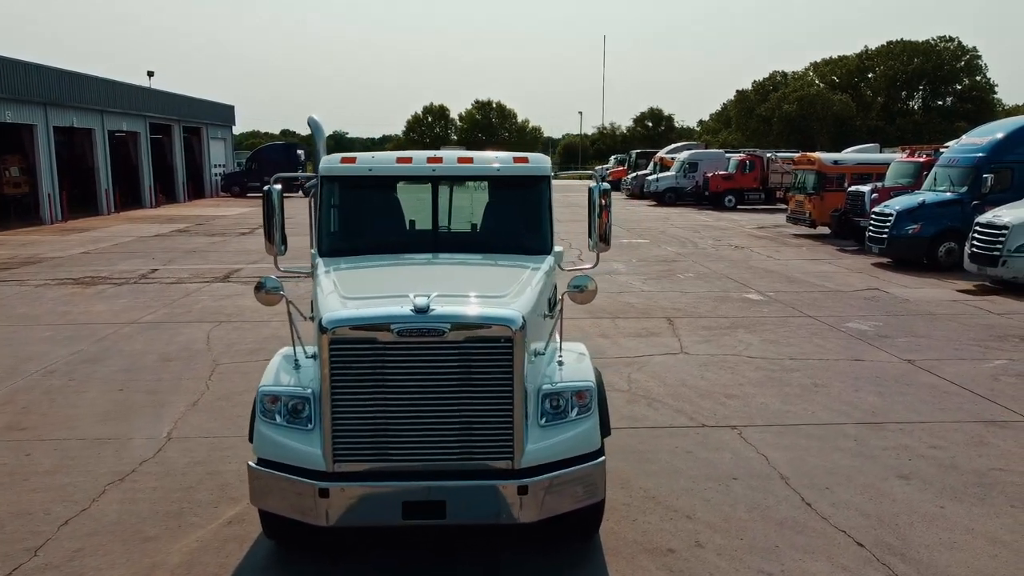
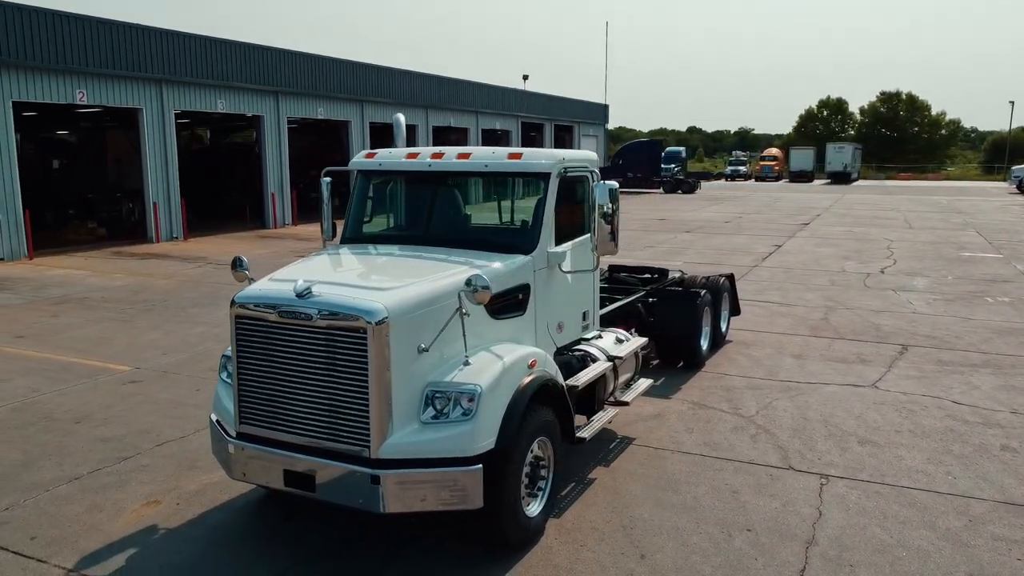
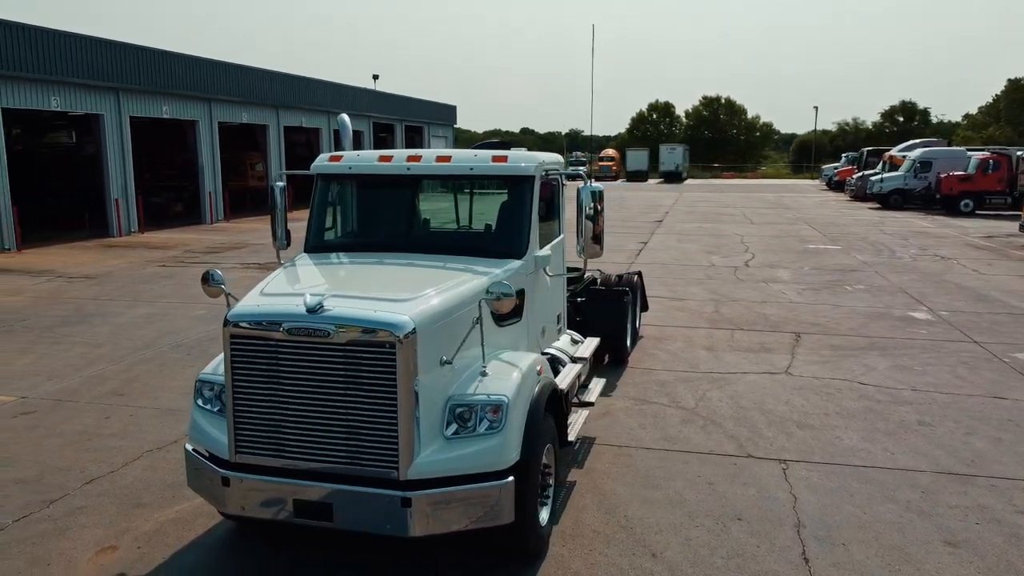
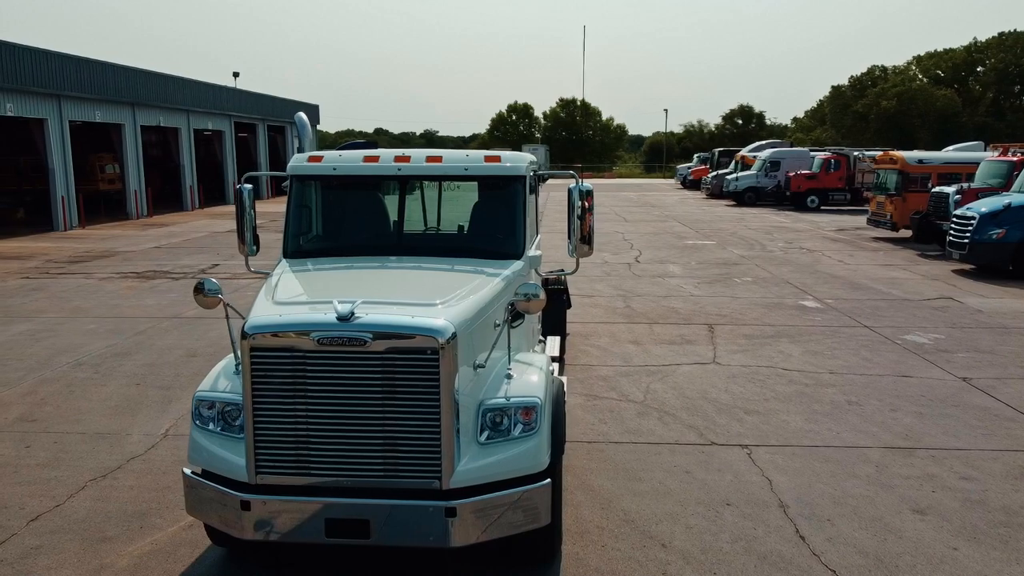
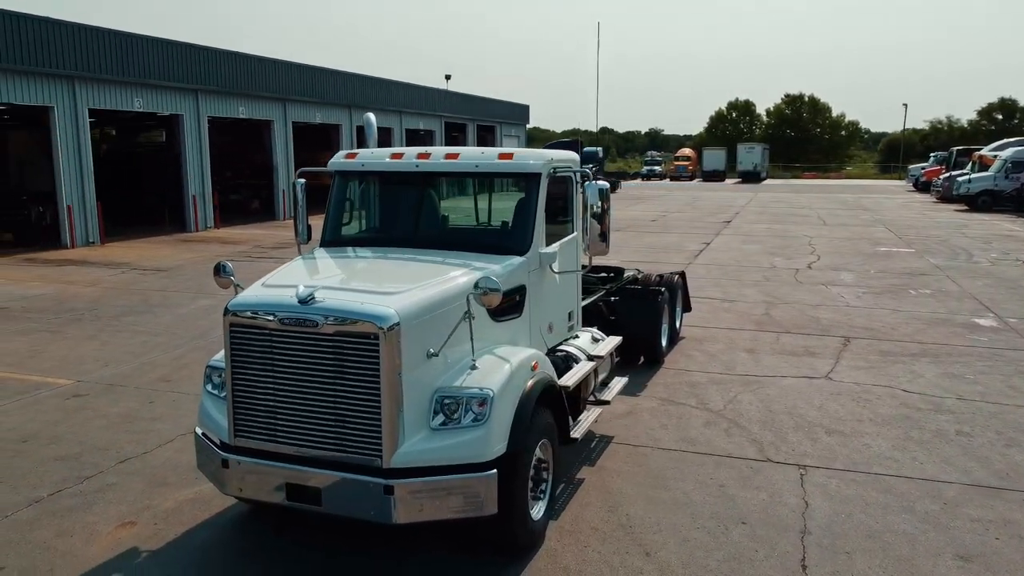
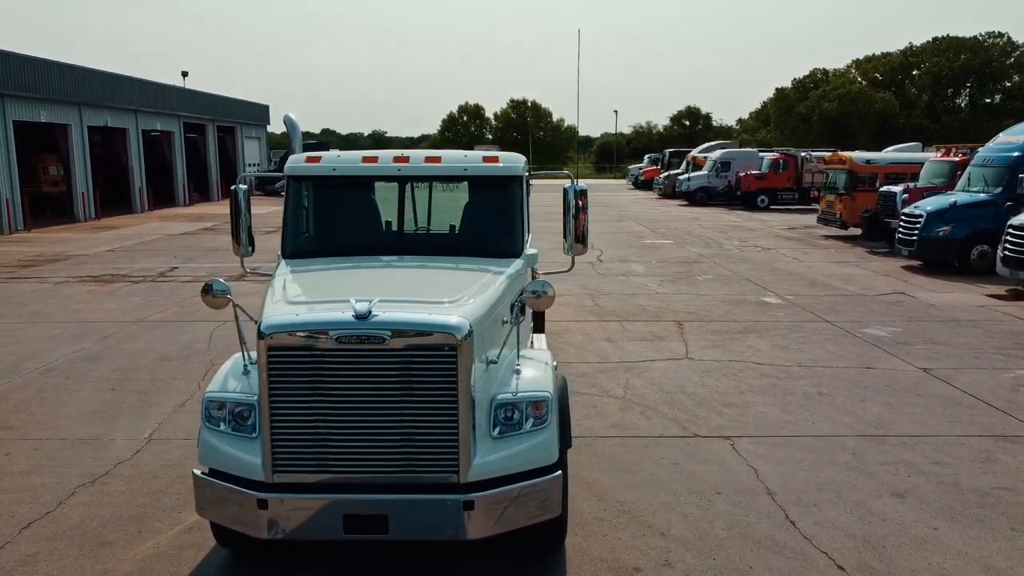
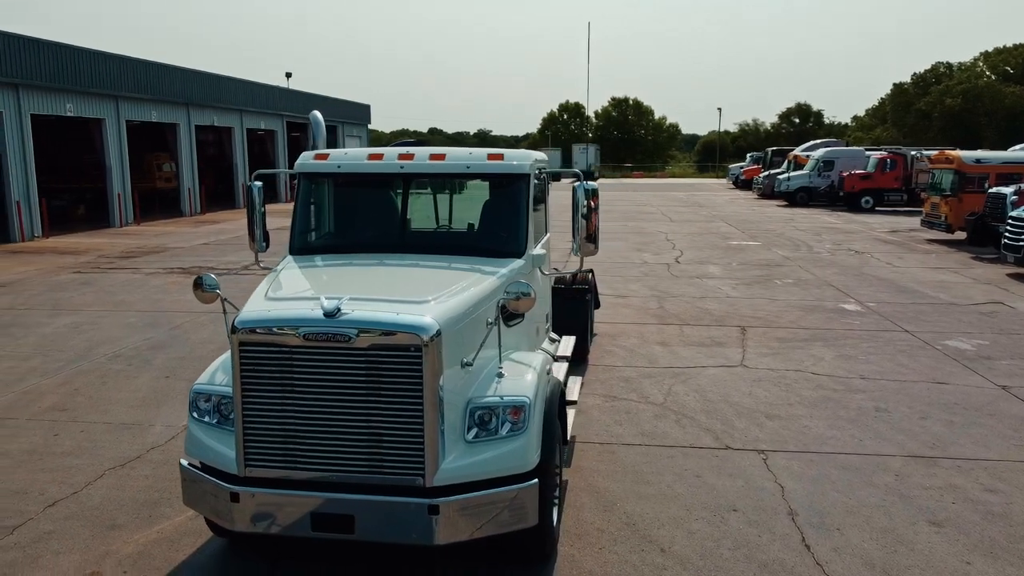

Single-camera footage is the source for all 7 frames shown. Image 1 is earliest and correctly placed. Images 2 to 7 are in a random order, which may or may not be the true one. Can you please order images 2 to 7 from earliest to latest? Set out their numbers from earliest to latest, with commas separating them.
6, 4, 7, 3, 5, 2
